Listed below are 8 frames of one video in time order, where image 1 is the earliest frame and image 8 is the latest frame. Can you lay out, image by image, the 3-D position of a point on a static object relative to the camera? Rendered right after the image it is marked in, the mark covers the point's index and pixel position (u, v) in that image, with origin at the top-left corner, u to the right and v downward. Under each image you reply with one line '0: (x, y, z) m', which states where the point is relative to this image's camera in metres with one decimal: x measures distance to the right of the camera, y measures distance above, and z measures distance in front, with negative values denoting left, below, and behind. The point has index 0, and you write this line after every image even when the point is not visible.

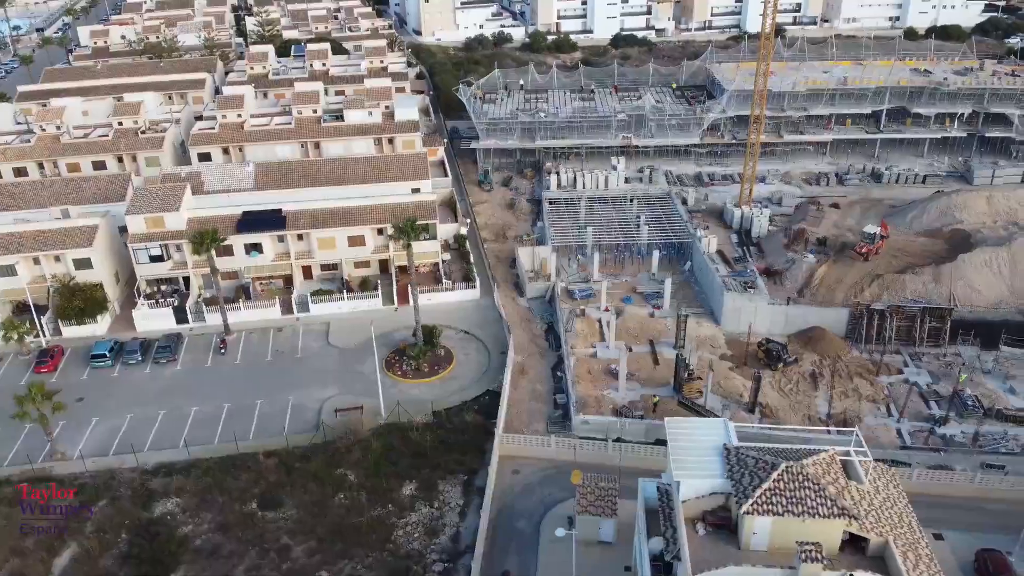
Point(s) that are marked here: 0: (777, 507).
0: (+6.8, -5.7, +20.2) m
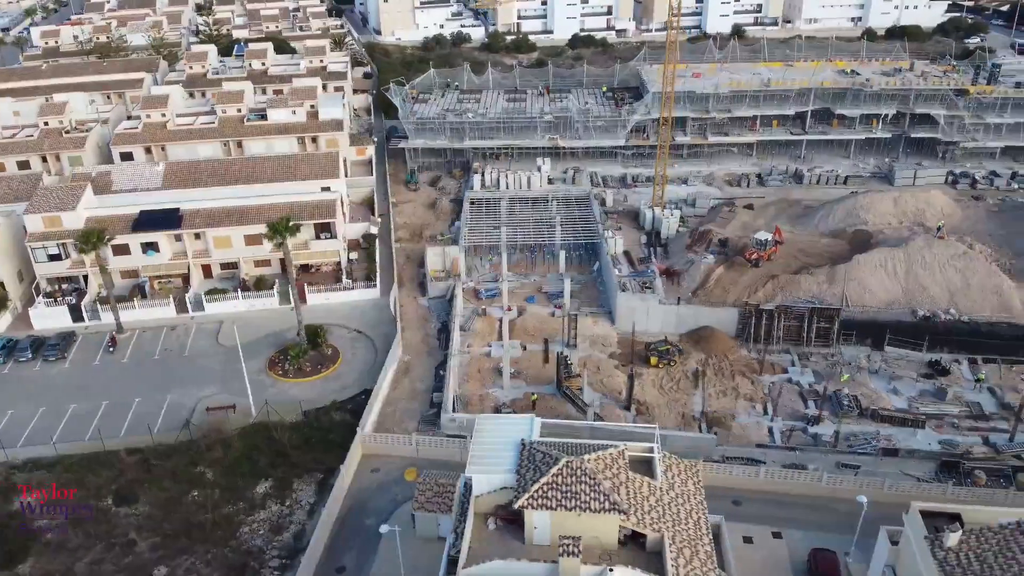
0: (+1.0, -5.6, +20.4) m
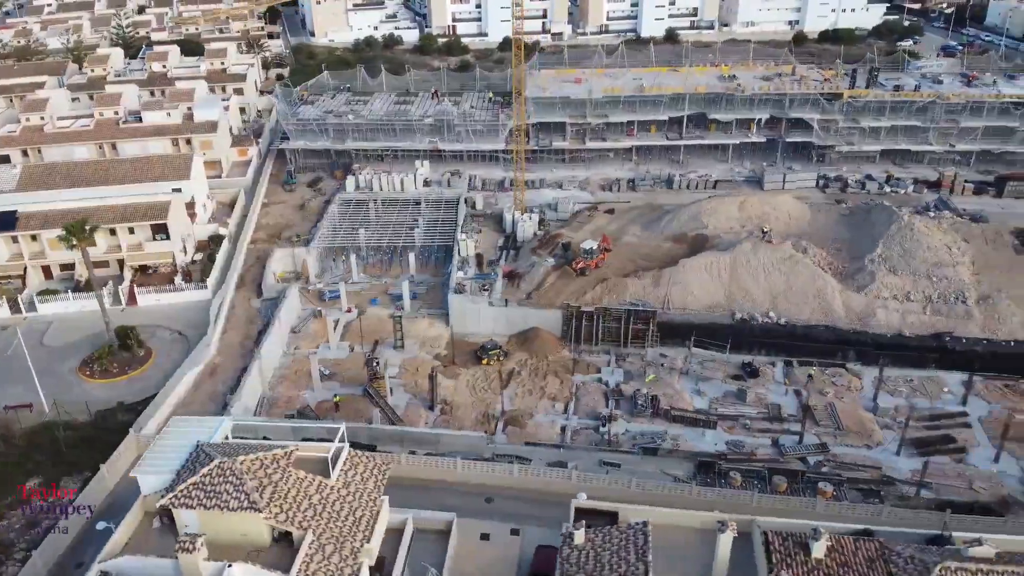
0: (-8.7, -5.7, +20.9) m
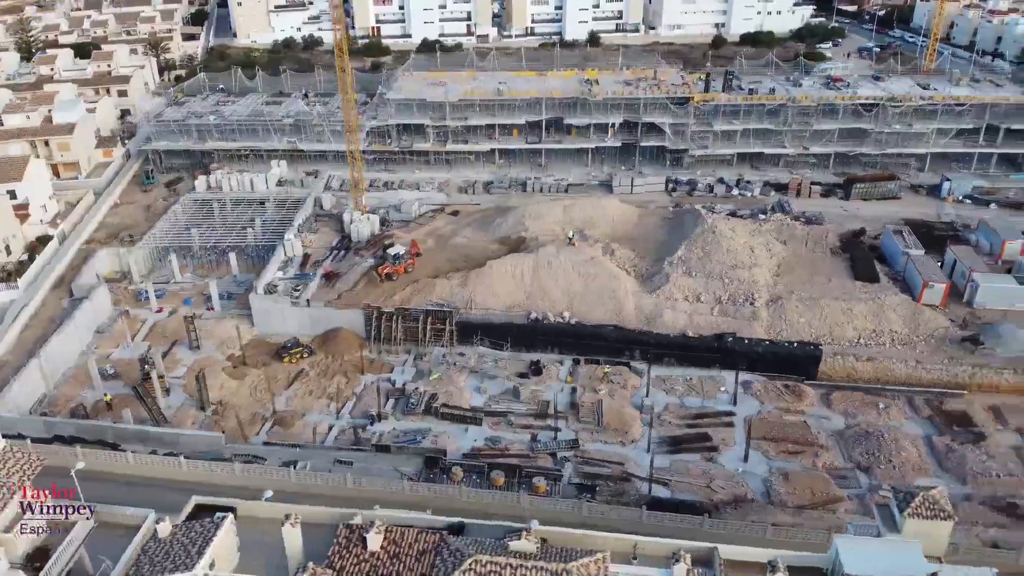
0: (-20.2, -5.7, +21.8) m
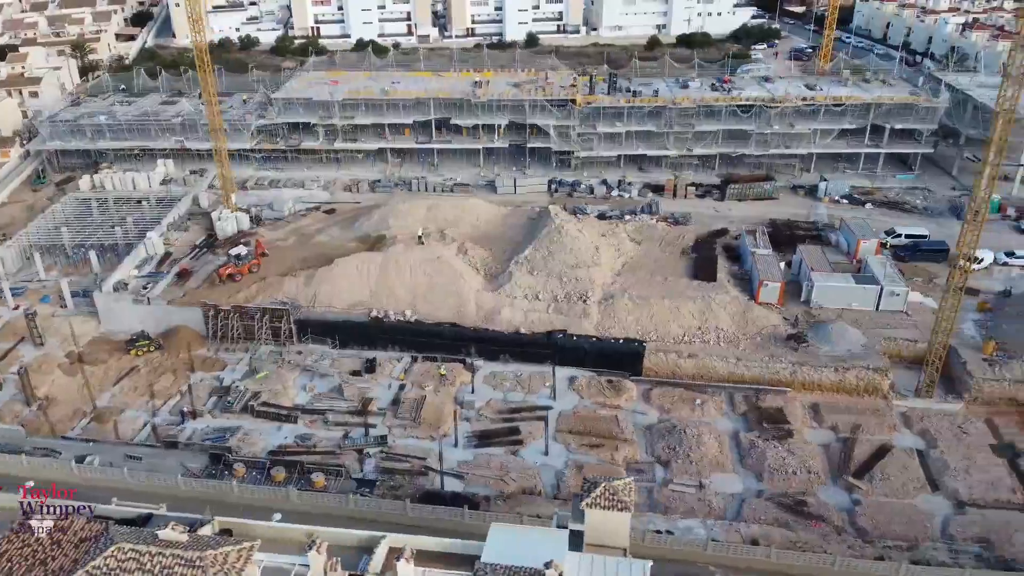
0: (-29.6, -5.5, +22.6) m
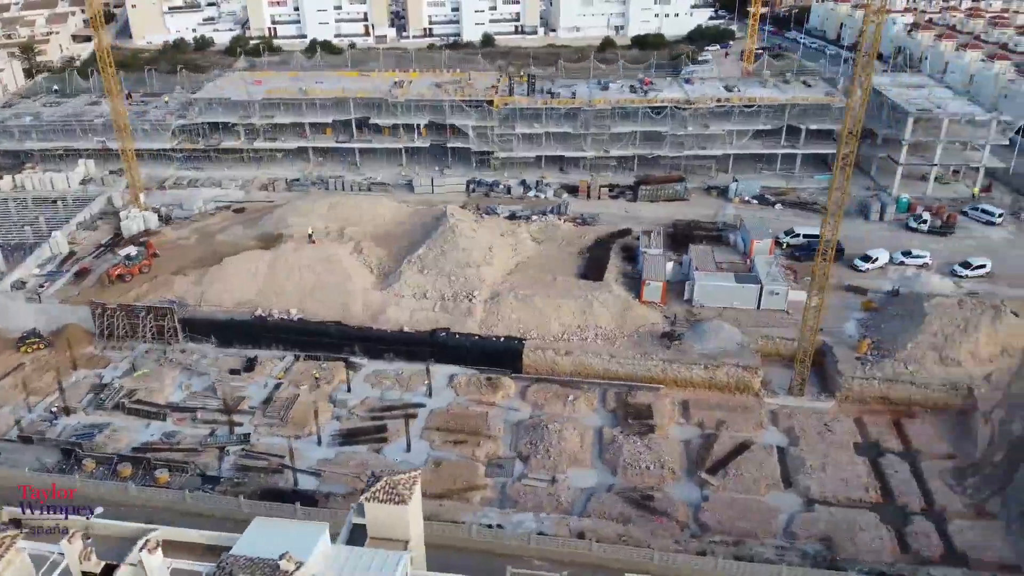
0: (-36.4, -5.4, +23.2) m
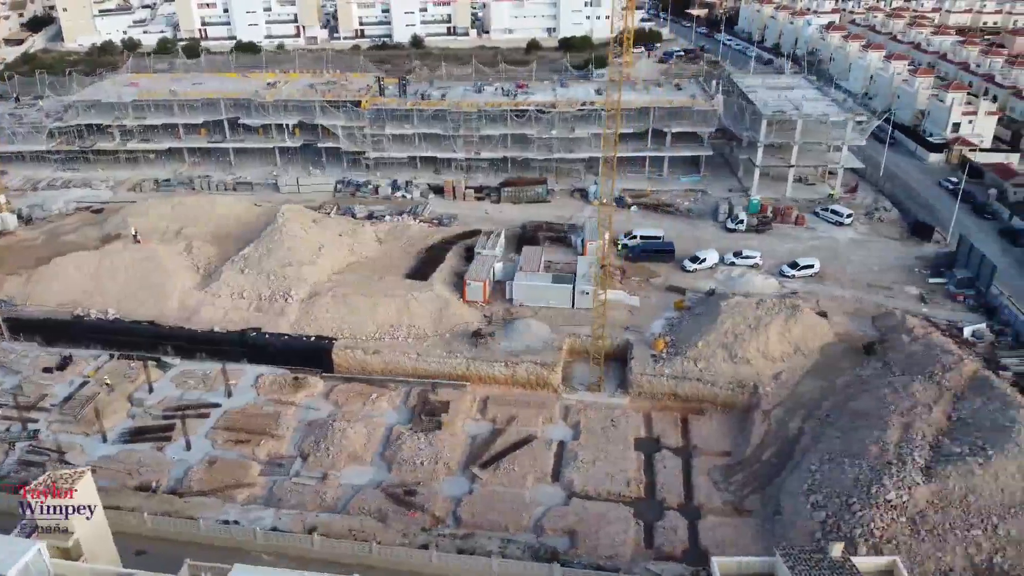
0: (-47.4, -5.4, +24.4) m
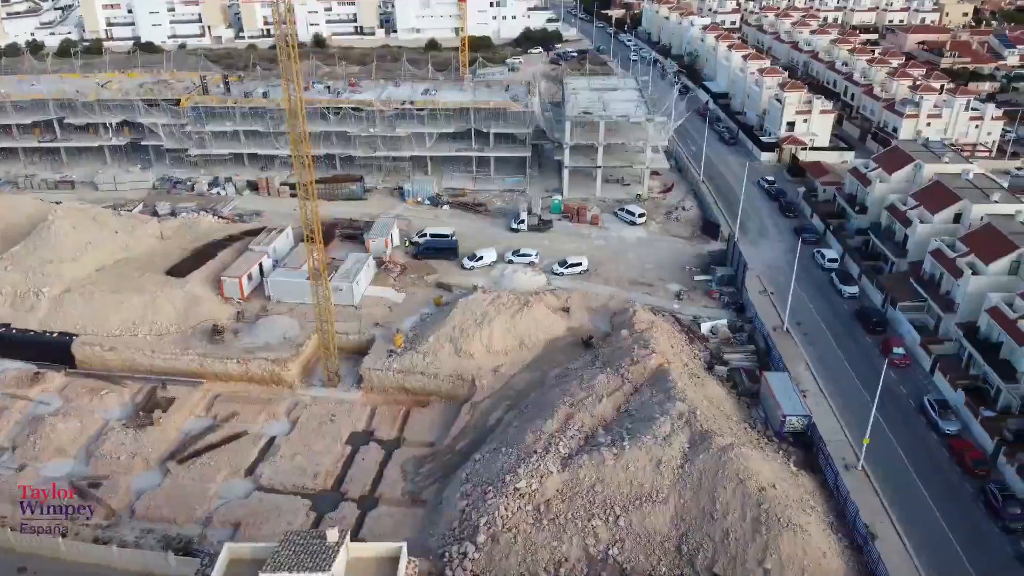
0: (-62.5, -5.3, +26.0) m
